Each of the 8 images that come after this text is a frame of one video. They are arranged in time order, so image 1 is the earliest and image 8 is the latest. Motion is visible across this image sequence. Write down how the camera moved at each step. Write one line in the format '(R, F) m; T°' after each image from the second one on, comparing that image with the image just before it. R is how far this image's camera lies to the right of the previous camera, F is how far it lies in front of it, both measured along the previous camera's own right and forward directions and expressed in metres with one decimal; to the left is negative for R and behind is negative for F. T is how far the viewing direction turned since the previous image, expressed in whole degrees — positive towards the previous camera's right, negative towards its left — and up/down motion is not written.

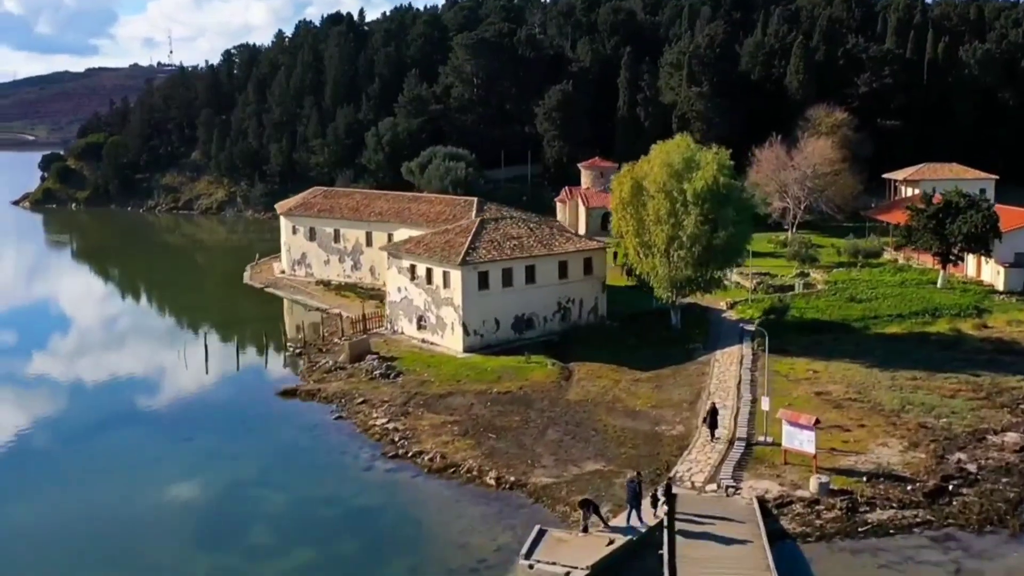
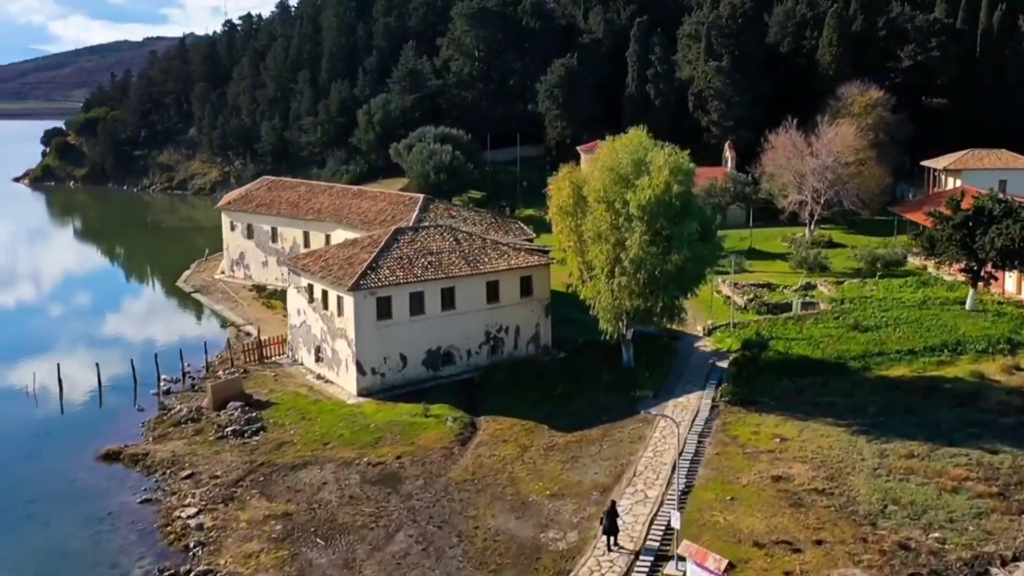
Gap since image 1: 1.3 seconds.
(+4.7, +7.4) m; -3°
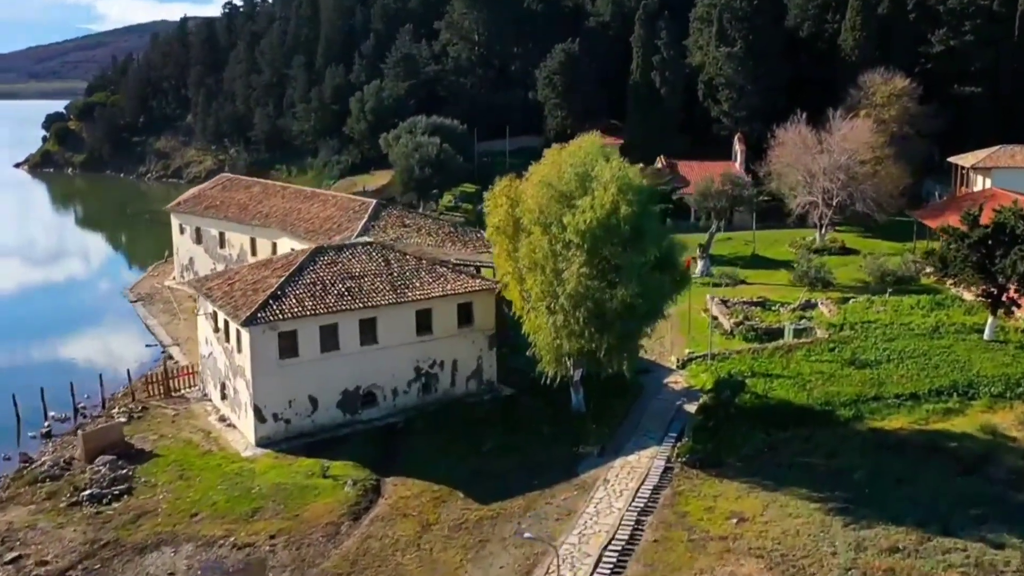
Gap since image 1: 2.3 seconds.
(+3.0, +4.7) m; -2°
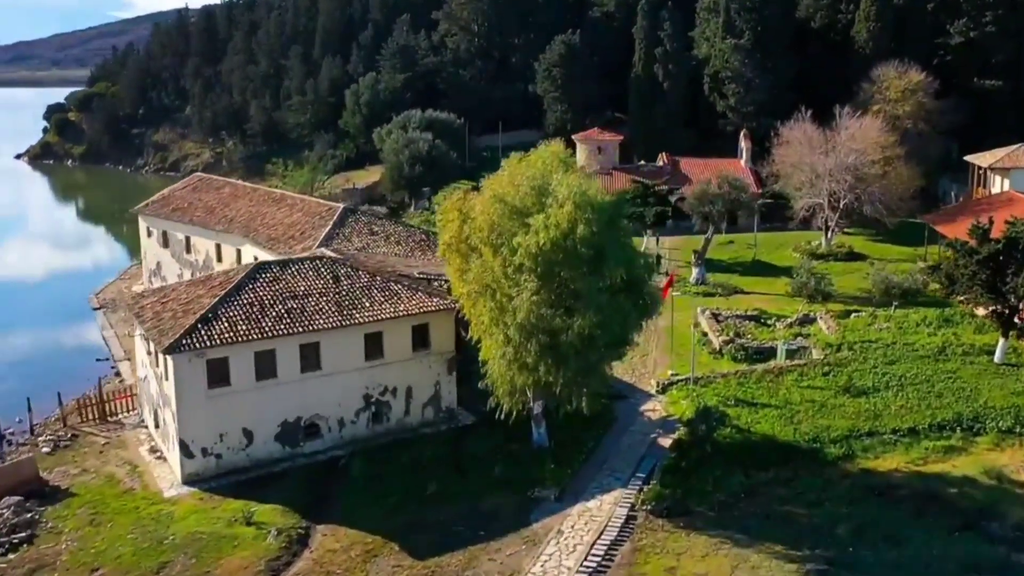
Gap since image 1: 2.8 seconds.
(+1.7, +2.6) m; -1°
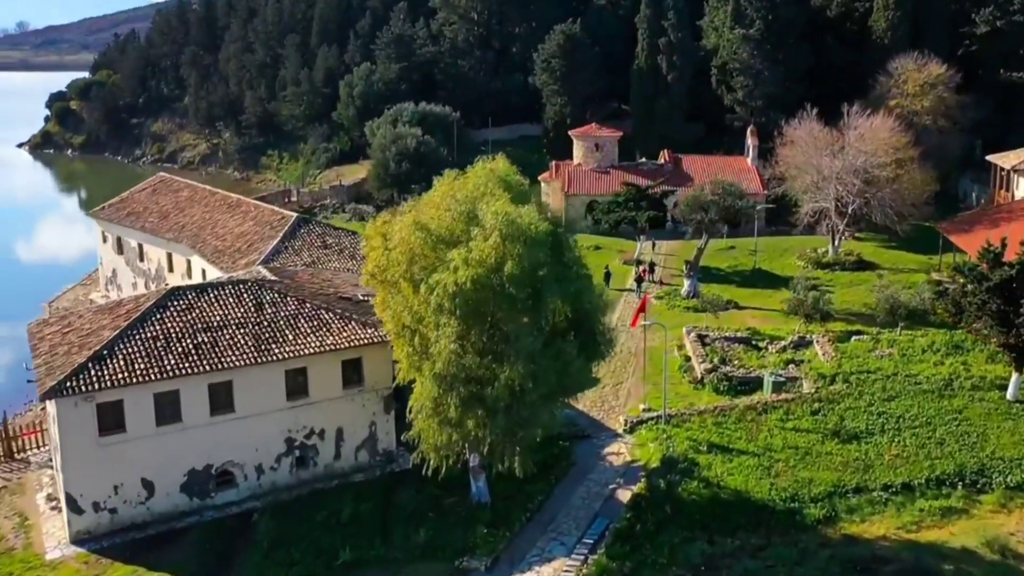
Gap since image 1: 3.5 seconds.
(+2.1, +3.1) m; -1°
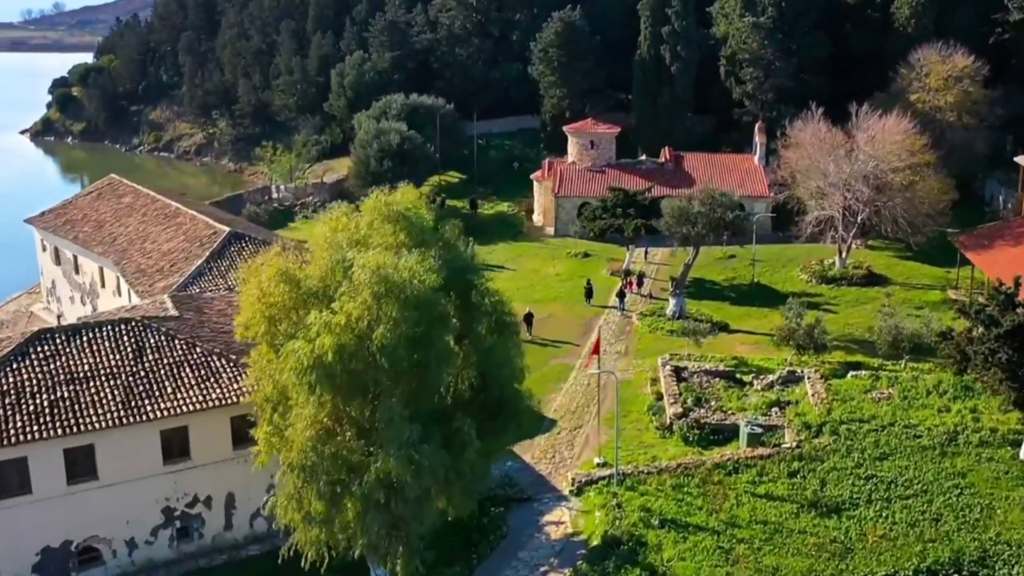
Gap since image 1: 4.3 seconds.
(+2.4, +3.7) m; -2°
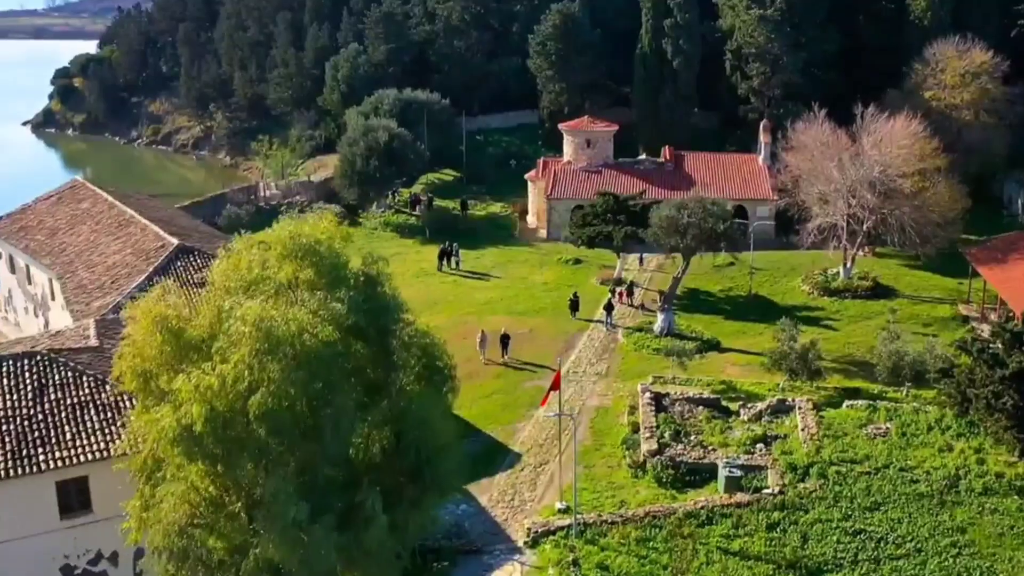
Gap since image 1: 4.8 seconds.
(+1.5, +2.3) m; -1°
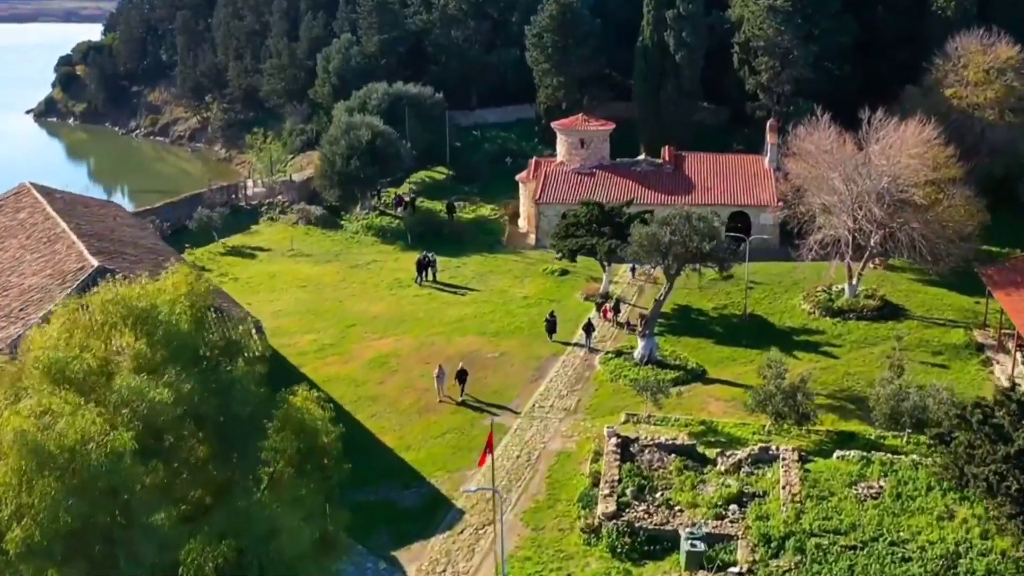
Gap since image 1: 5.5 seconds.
(+2.0, +3.0) m; -2°
